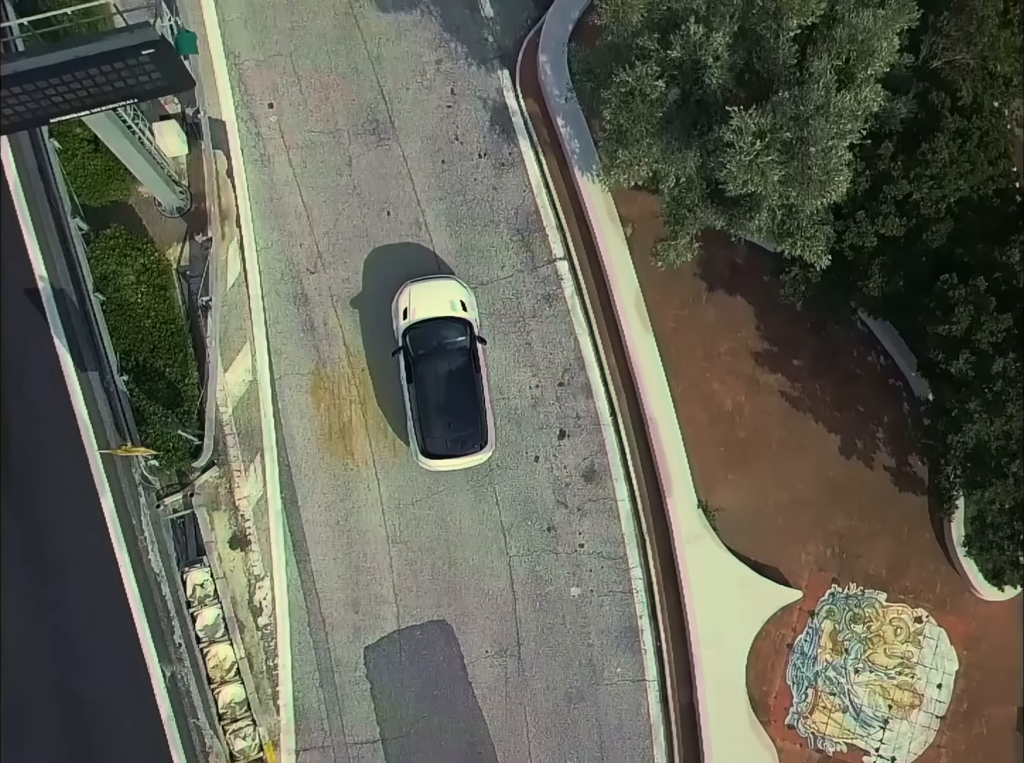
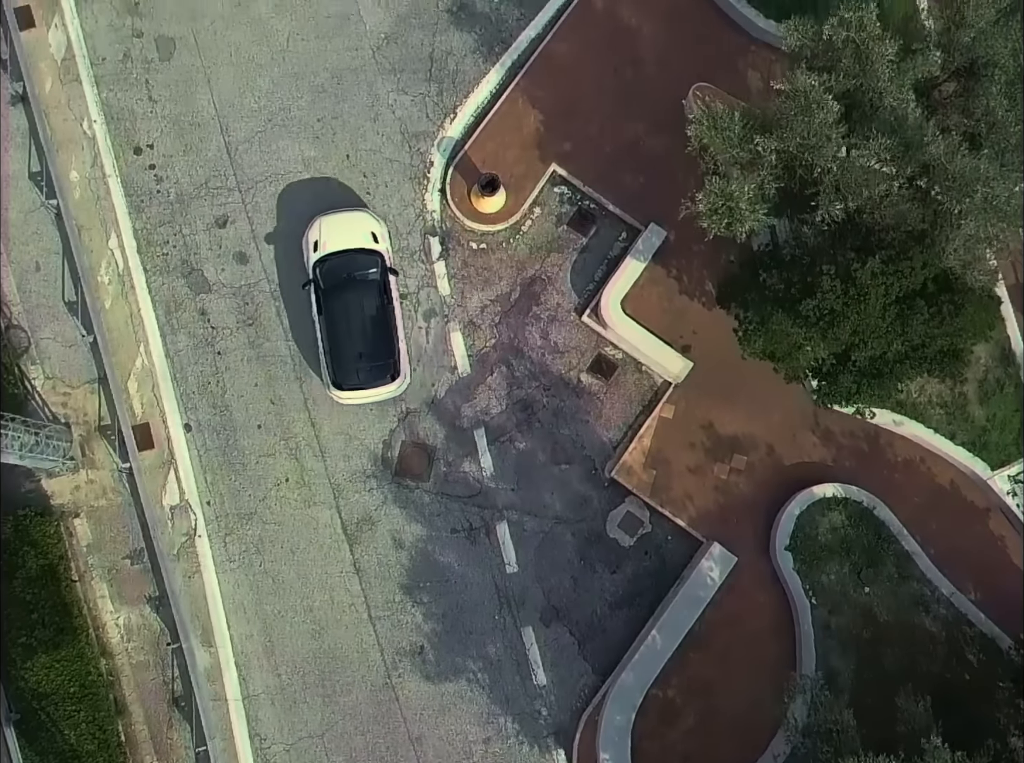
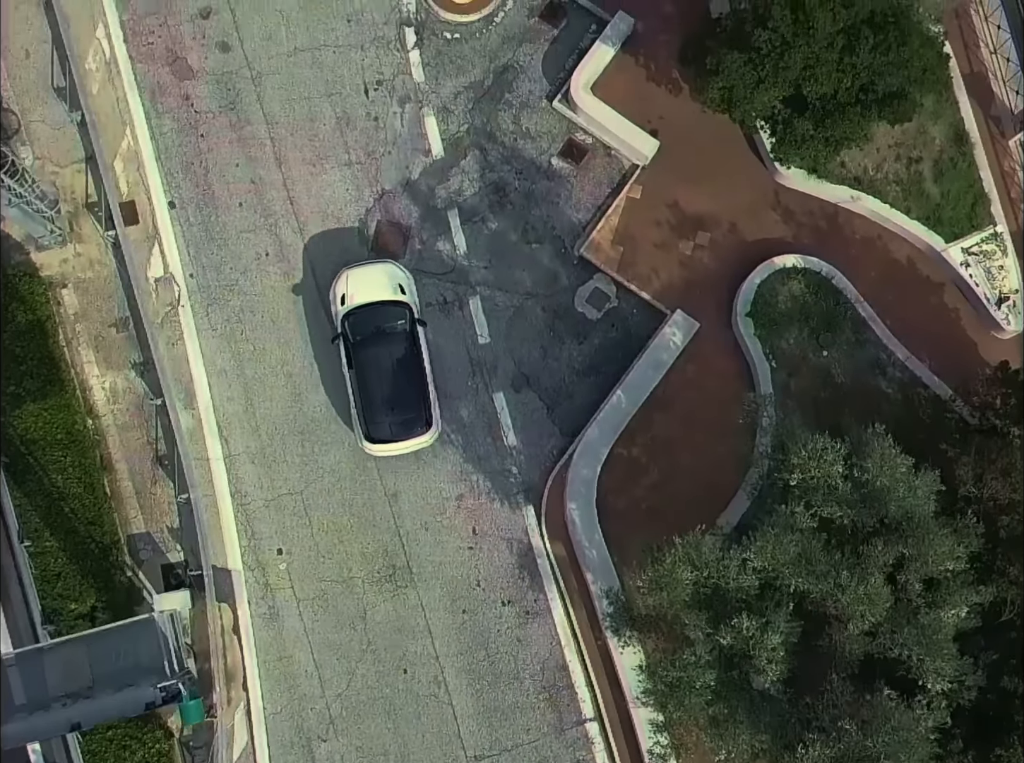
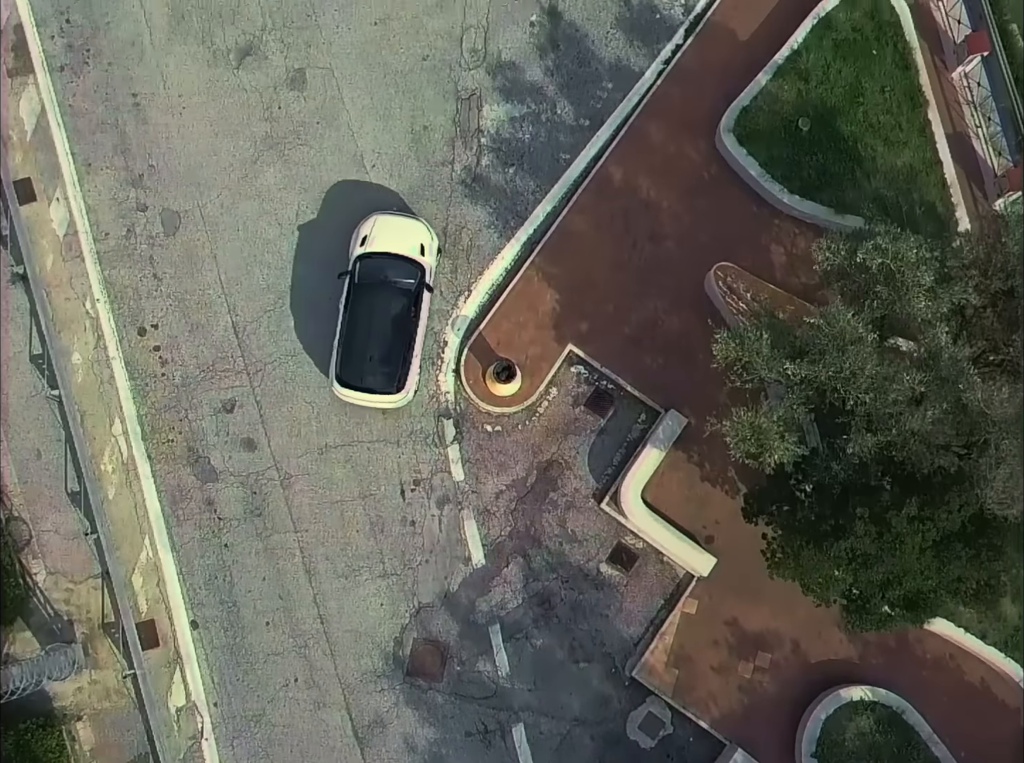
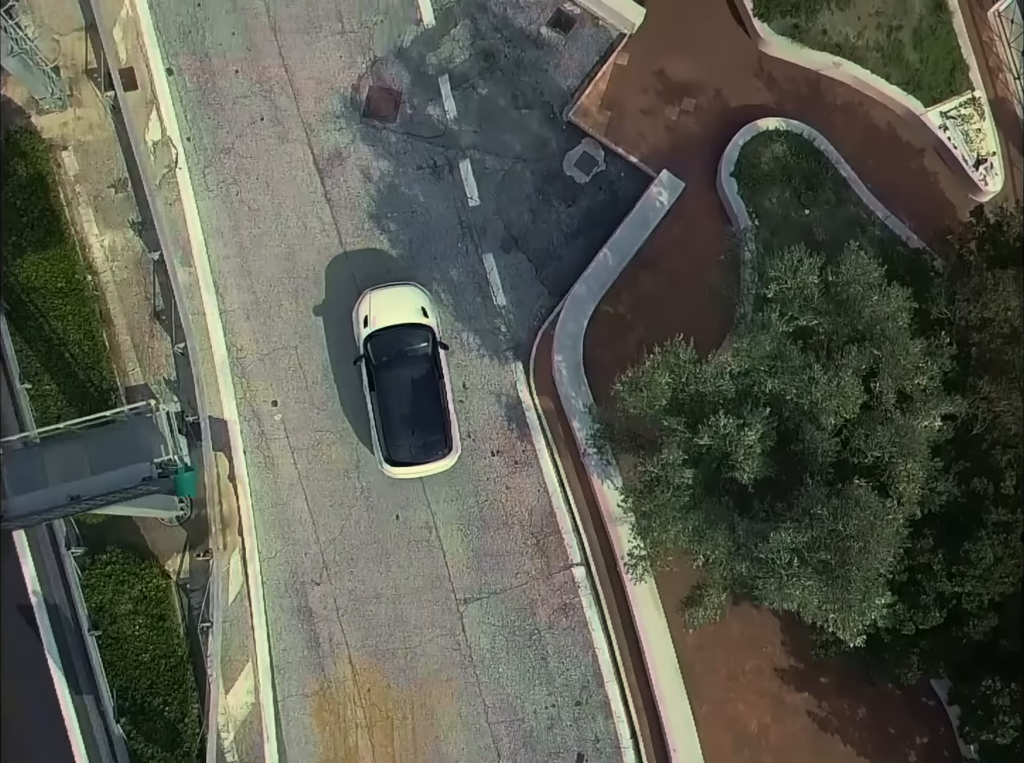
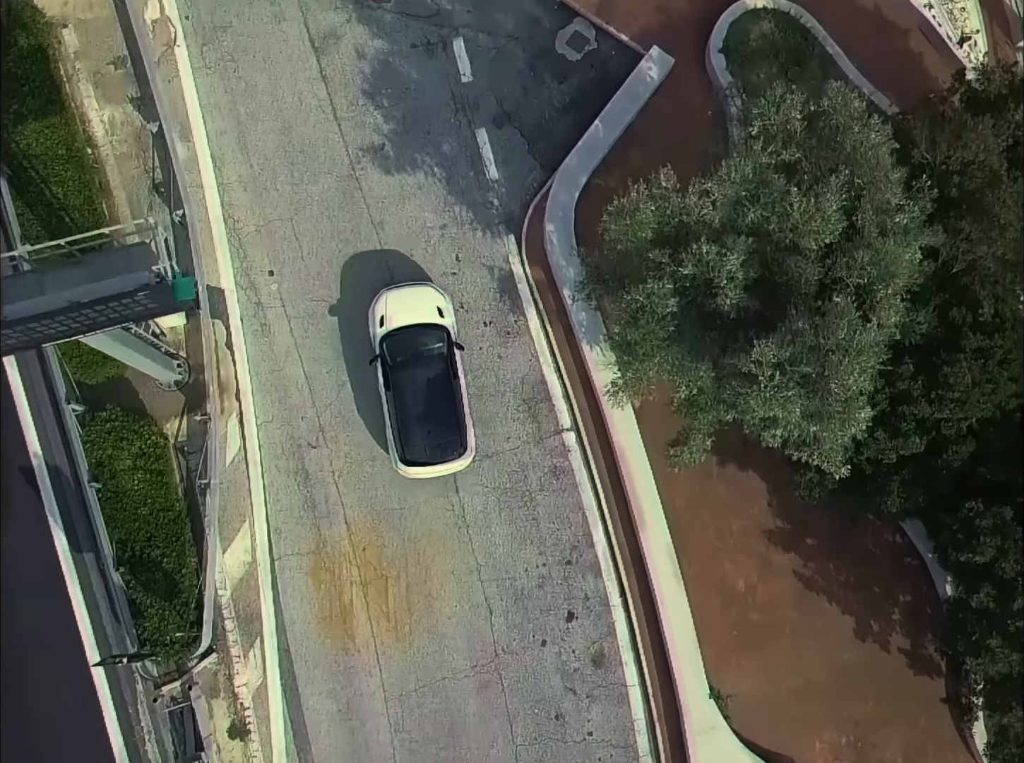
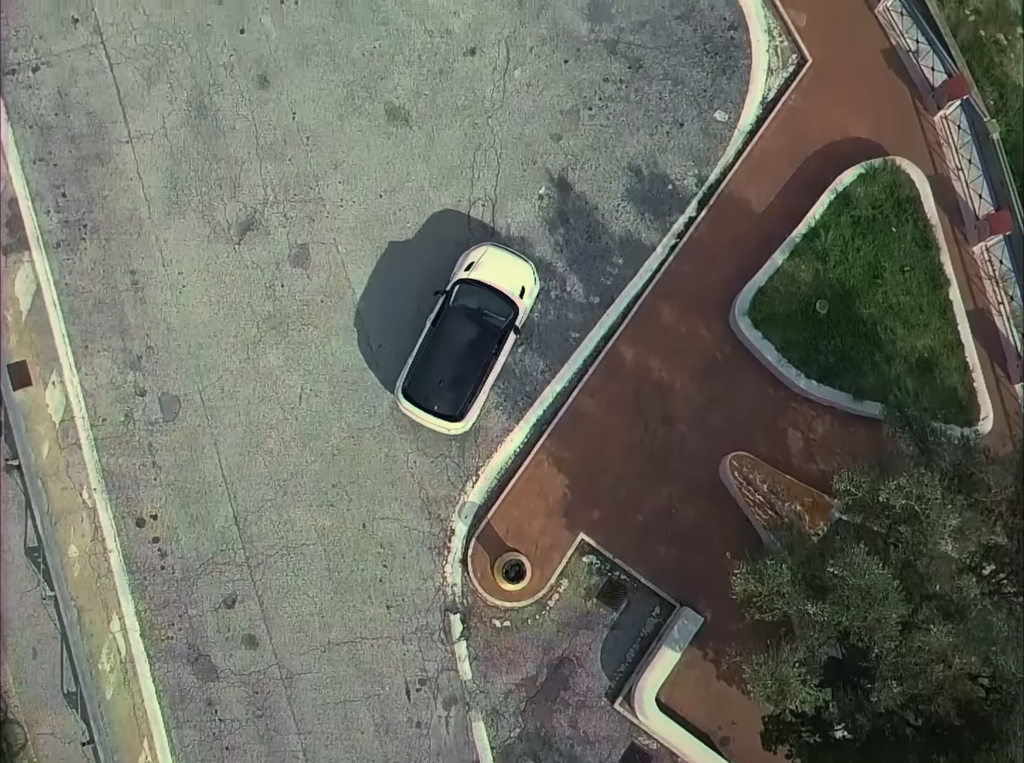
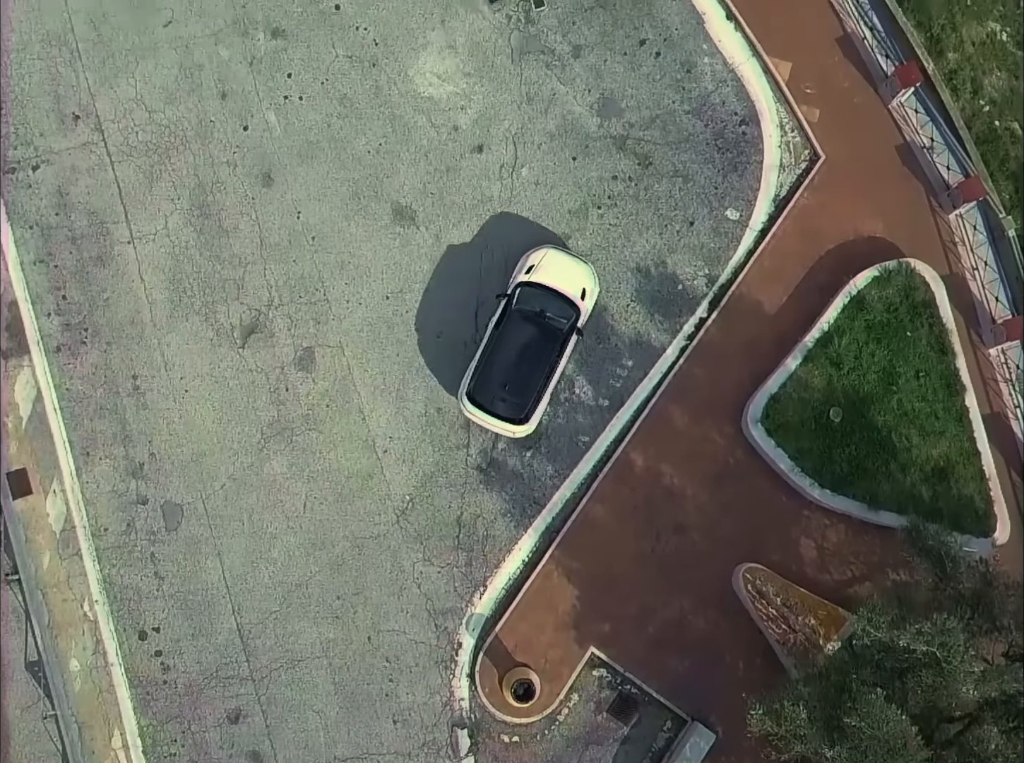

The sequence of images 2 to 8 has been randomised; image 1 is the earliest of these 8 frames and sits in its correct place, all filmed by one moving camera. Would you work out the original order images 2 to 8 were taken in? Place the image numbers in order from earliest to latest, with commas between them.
6, 5, 3, 2, 4, 7, 8
